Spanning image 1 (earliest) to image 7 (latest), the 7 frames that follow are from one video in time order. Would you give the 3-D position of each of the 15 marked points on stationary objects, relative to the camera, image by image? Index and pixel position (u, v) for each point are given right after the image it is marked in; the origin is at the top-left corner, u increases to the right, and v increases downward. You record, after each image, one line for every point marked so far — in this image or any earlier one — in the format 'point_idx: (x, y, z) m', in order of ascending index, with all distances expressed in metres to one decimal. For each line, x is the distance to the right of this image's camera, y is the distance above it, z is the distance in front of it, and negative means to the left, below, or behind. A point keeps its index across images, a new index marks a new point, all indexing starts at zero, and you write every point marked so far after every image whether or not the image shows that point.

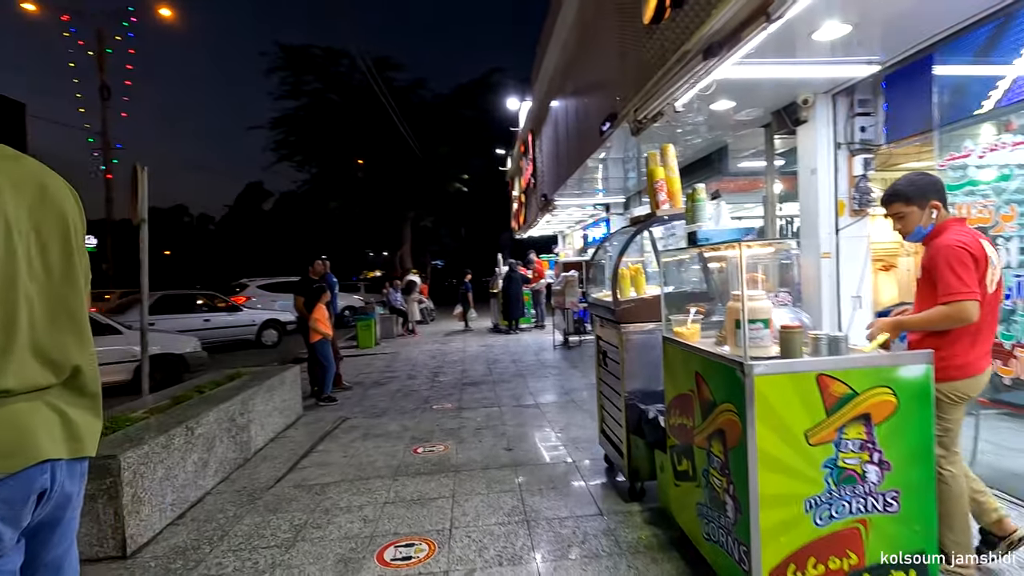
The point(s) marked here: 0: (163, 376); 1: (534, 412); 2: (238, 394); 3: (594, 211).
0: (-5.9, -1.5, +9.0) m
1: (+0.3, -1.4, +6.1) m
2: (-2.4, -0.9, +4.8) m
3: (+1.9, +1.8, +12.6) m
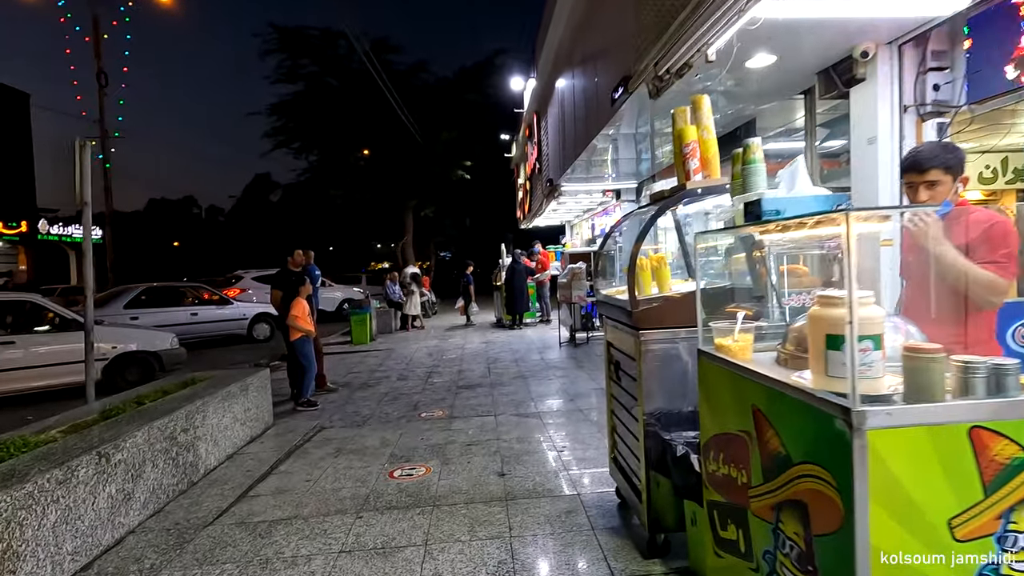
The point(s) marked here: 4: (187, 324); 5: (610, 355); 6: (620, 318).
0: (-5.8, -1.4, +8.3) m
1: (+0.2, -1.4, +5.4) m
2: (-2.5, -0.9, +4.0) m
3: (+2.0, +2.0, +11.7) m
4: (-7.3, -0.8, +12.1) m
5: (+0.6, -0.4, +3.3) m
6: (+0.6, -0.2, +2.9) m
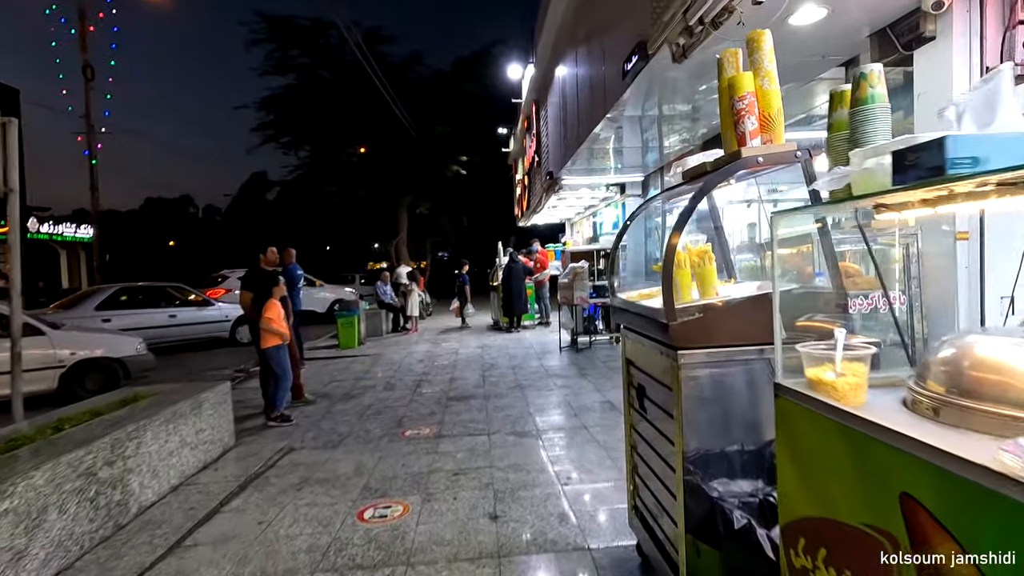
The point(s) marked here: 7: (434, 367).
0: (-5.9, -1.4, +7.6) m
1: (+0.2, -1.4, +4.7) m
2: (-2.5, -0.9, +3.3) m
3: (+1.9, +2.0, +11.0) m
4: (-7.4, -0.8, +11.4) m
5: (+0.6, -0.4, +2.6) m
6: (+0.6, -0.2, +2.2) m
7: (-1.3, -1.3, +8.7) m
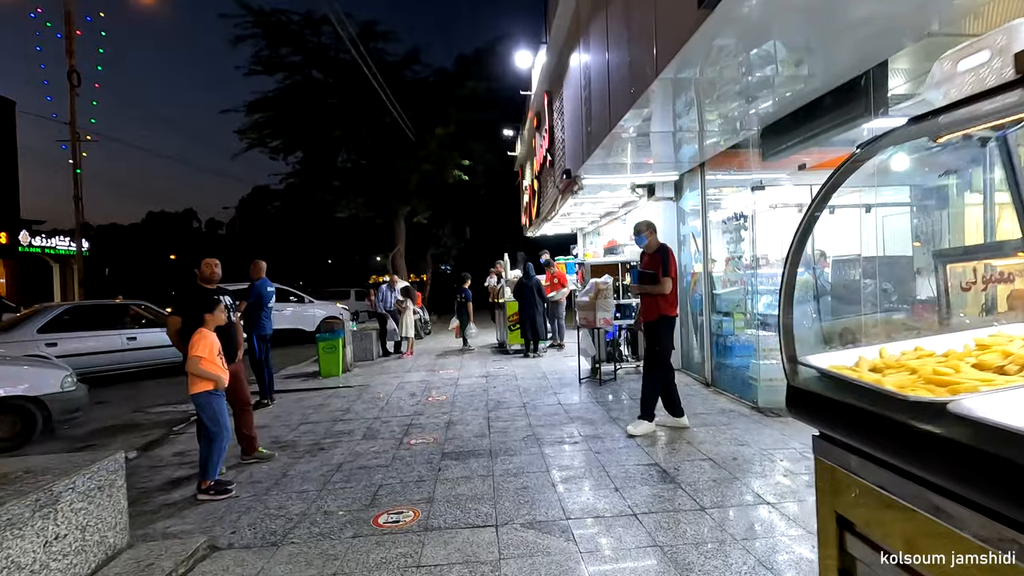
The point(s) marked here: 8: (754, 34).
0: (-5.7, -1.6, +6.1) m
1: (+0.3, -1.6, +3.2) m
2: (-2.4, -1.0, +1.8) m
3: (+2.1, +1.7, +9.6) m
4: (-7.2, -1.2, +9.9) m
5: (+0.7, -0.6, +1.1) m
6: (+0.7, -0.3, +0.7) m
7: (-1.1, -1.6, +7.2) m
8: (+2.0, +2.1, +4.5) m
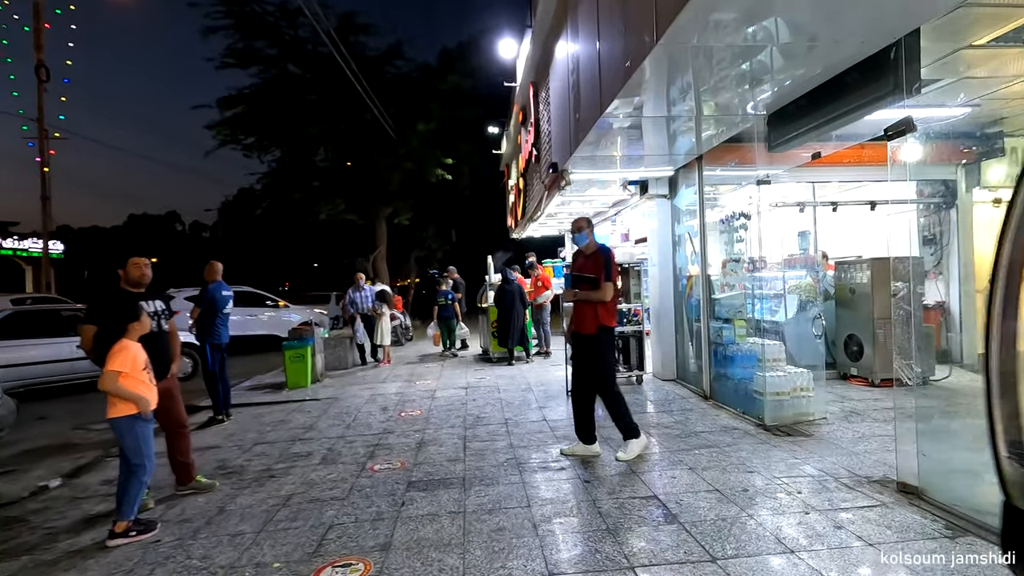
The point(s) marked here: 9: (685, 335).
0: (-6.0, -1.7, +5.3) m
1: (+0.2, -1.6, +2.5) m
2: (-2.5, -1.0, +1.1) m
3: (+1.8, +1.6, +9.0) m
4: (-7.5, -1.2, +9.1) m
5: (+0.6, -0.6, +0.5) m
6: (+0.6, -0.3, +0.1) m
7: (-1.4, -1.6, +6.5) m
8: (+1.9, +2.1, +3.9) m
9: (+2.5, -0.7, +7.7) m
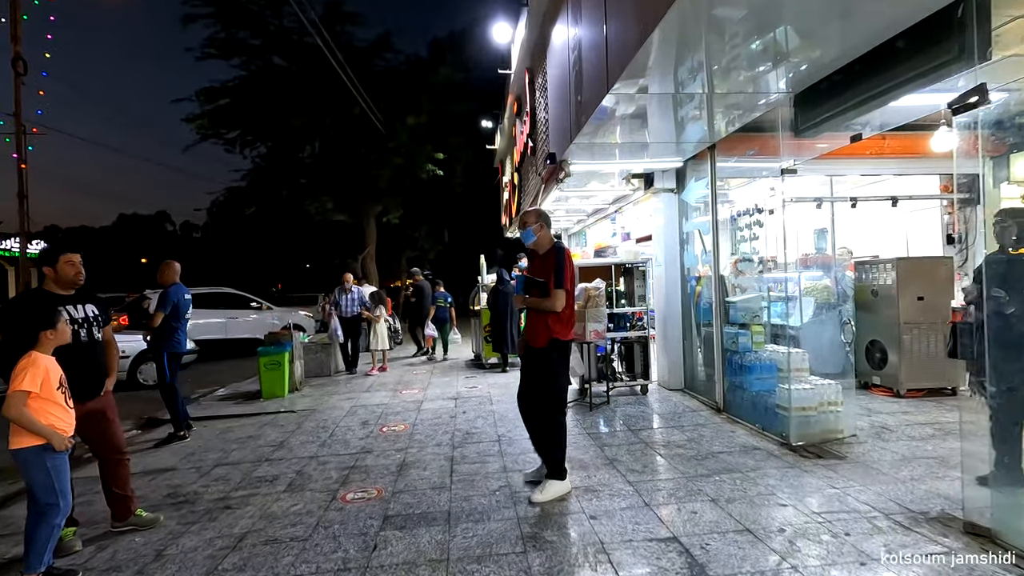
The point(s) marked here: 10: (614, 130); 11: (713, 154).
0: (-6.0, -1.7, +4.6) m
1: (+0.1, -1.6, +1.9) m
2: (-2.5, -1.1, +0.5) m
3: (+1.7, +1.6, +8.4) m
4: (-7.6, -1.2, +8.4) m
5: (+0.6, -0.6, -0.2) m
6: (+0.6, -0.3, -0.5) m
7: (-1.4, -1.6, +5.9) m
8: (+1.8, +2.1, +3.3) m
9: (+2.4, -0.7, +7.1) m
10: (+1.3, +1.9, +6.2) m
11: (+2.5, +1.6, +6.6) m
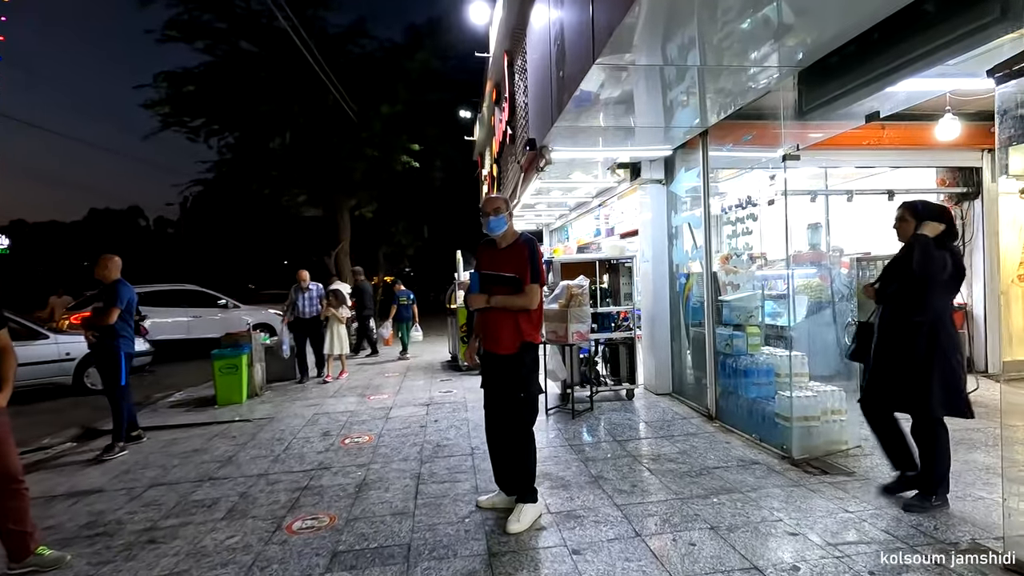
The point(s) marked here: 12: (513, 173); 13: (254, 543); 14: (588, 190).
0: (-6.2, -1.6, +3.9) m
1: (0.0, -1.6, +1.4) m
2: (-2.6, -1.0, -0.1) m
3: (+1.4, +1.6, +7.9) m
4: (-7.9, -1.2, +7.6) m
5: (+0.5, -0.6, -0.7) m
6: (+0.5, -0.3, -1.0) m
7: (-1.7, -1.6, +5.3) m
8: (+1.7, +2.1, +2.8) m
9: (+2.1, -0.7, +6.7) m
10: (+1.0, +1.9, +5.7) m
11: (+2.2, +1.7, +6.2) m
12: (0.0, +1.9, +9.1) m
13: (-1.7, -1.7, +3.5) m
14: (+1.1, +1.6, +8.7) m
